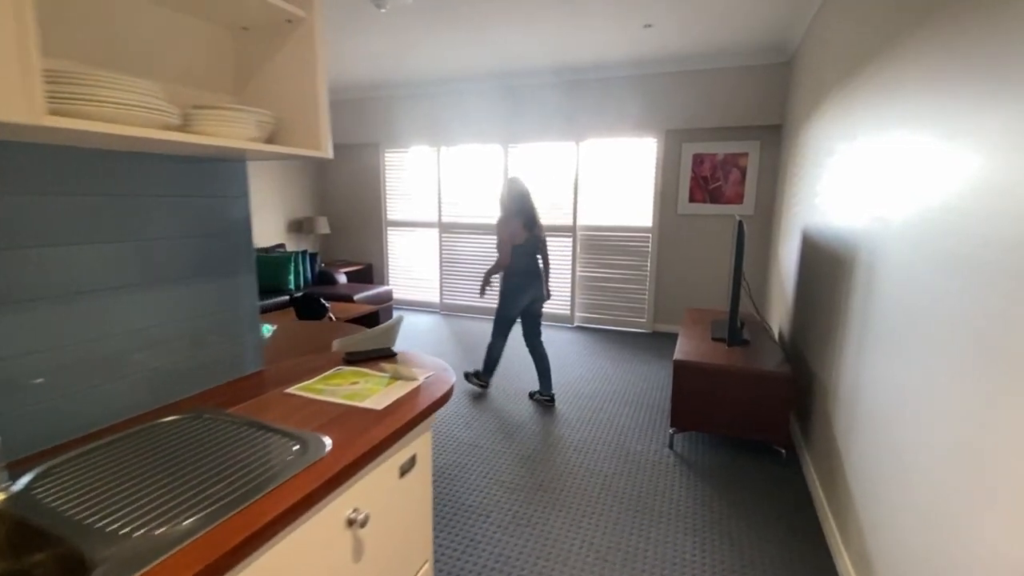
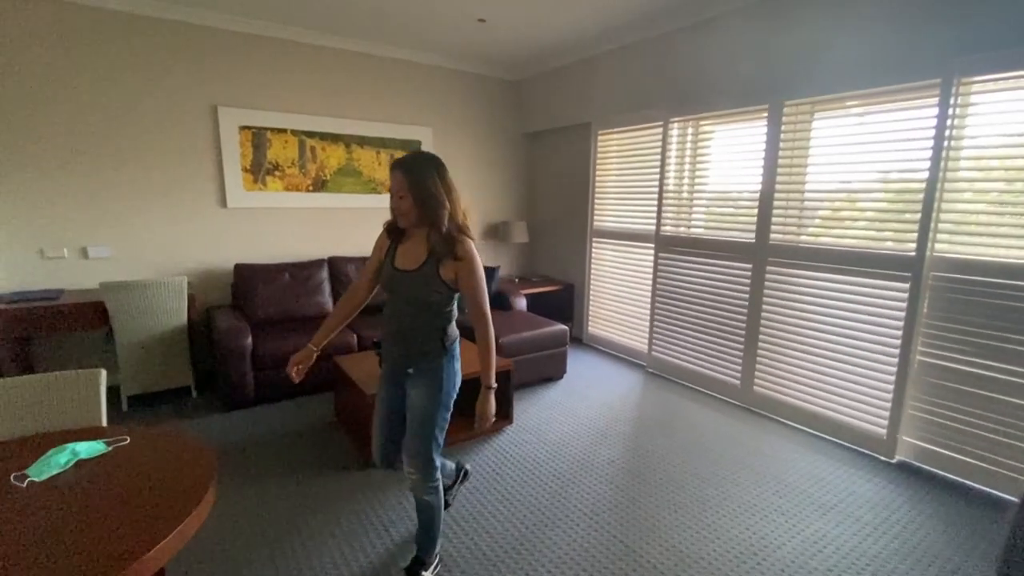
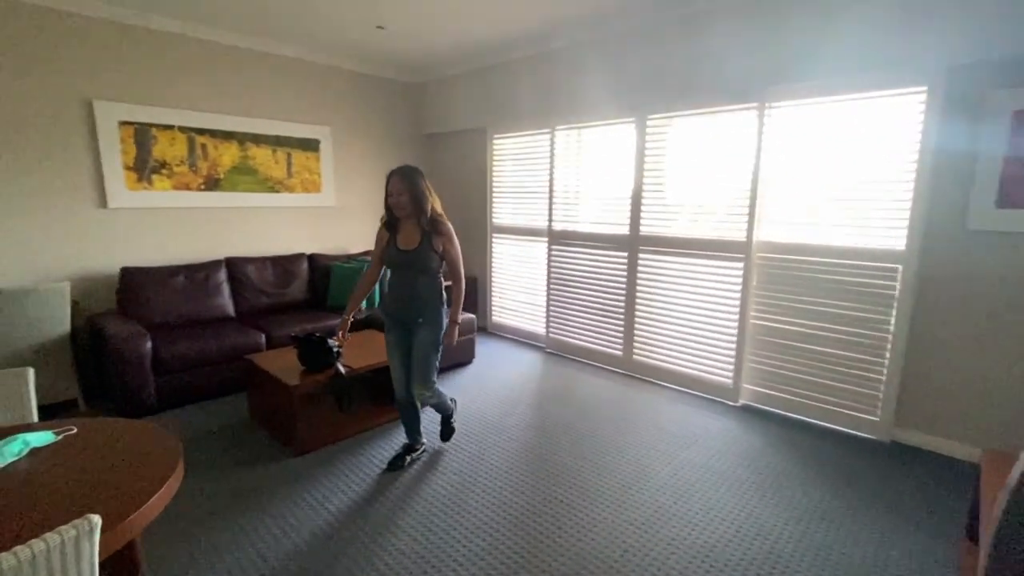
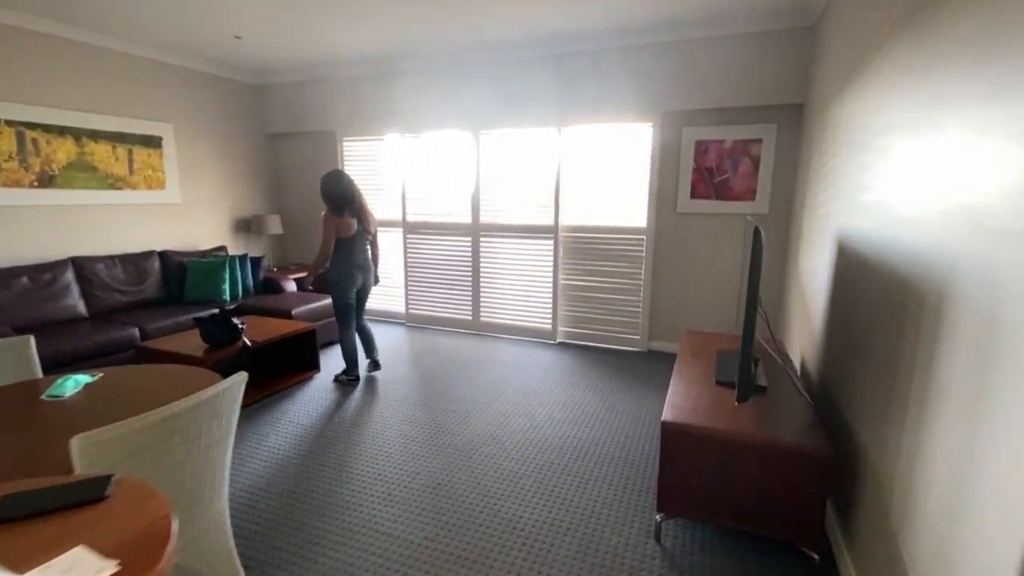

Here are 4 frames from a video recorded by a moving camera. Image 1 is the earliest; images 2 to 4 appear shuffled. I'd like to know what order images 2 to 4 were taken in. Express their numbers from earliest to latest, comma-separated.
4, 3, 2
